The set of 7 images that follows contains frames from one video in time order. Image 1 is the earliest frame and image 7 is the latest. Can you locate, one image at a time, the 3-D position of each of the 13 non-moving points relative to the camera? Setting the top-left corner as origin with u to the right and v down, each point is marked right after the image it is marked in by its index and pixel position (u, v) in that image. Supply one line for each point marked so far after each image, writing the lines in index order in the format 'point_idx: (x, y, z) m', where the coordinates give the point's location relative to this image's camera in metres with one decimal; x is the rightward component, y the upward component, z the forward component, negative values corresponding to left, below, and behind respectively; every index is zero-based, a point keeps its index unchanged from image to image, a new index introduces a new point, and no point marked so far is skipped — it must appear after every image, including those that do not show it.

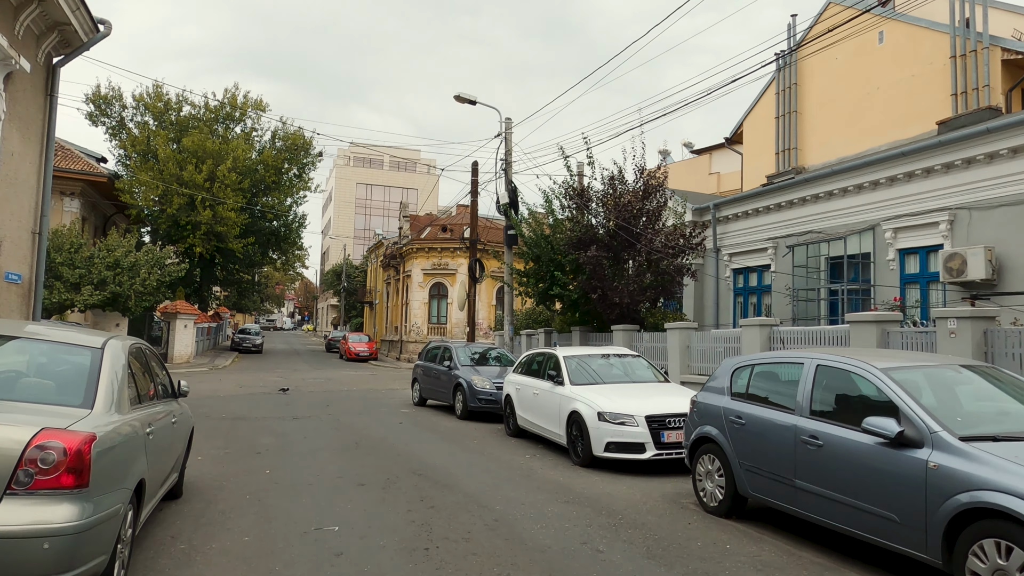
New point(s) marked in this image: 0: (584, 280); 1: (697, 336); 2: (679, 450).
0: (+1.6, +0.2, +15.8) m
1: (+3.5, -0.9, +13.0) m
2: (+2.1, -2.1, +8.8) m
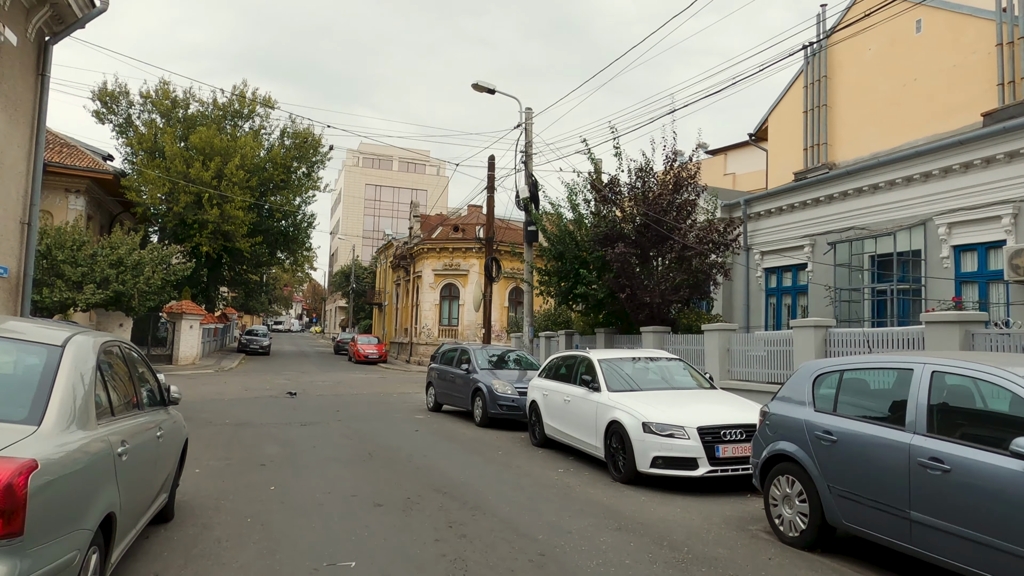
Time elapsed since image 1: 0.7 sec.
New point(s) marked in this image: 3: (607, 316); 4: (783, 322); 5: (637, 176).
0: (+2.1, +0.2, +14.8) m
1: (+3.9, -0.9, +12.0) m
2: (+2.5, -2.0, +7.8) m
3: (+2.2, -0.6, +16.4) m
4: (+6.9, -0.9, +17.7) m
5: (+2.8, +2.5, +15.3) m
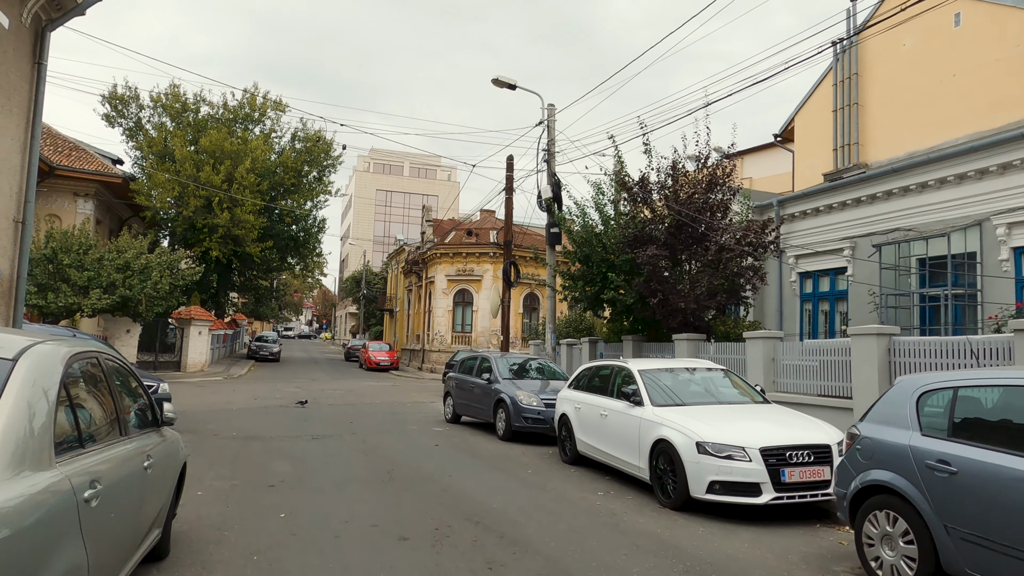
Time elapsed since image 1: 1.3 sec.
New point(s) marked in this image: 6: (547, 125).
0: (+2.6, +0.1, +13.9) m
1: (+4.4, -0.9, +11.1) m
2: (+2.9, -2.0, +6.9) m
3: (+2.7, -0.8, +15.5) m
4: (+7.4, -1.0, +16.7) m
5: (+3.3, +2.4, +14.5) m
6: (+0.8, +3.9, +16.7) m
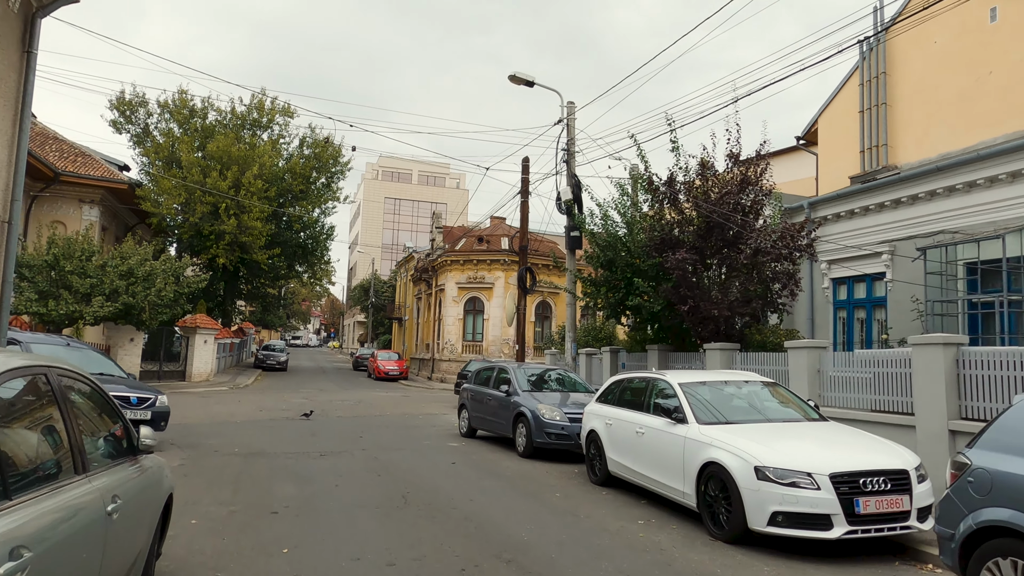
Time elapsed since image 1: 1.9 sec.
0: (+3.0, 0.0, +13.1) m
1: (+4.7, -1.0, +10.2) m
2: (+3.2, -2.1, +6.0) m
3: (+3.1, -0.9, +14.6) m
4: (+7.8, -1.2, +15.8) m
5: (+3.6, +2.3, +13.6) m
6: (+1.2, +3.7, +15.9) m
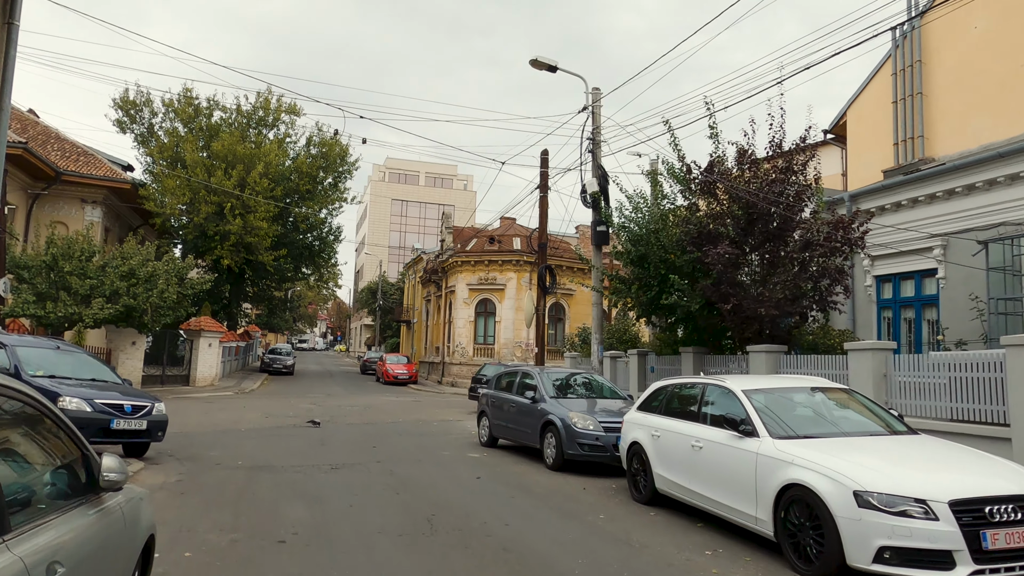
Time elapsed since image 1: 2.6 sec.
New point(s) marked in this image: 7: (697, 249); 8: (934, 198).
0: (+3.4, +0.1, +12.0) m
1: (+5.1, -1.0, +9.2) m
2: (+3.6, -2.0, +5.0) m
3: (+3.6, -0.9, +13.6) m
4: (+8.3, -1.1, +14.8) m
5: (+4.1, +2.3, +12.6) m
6: (+1.7, +3.8, +14.9) m
7: (+3.3, +0.7, +12.3) m
8: (+8.4, +1.8, +13.8) m
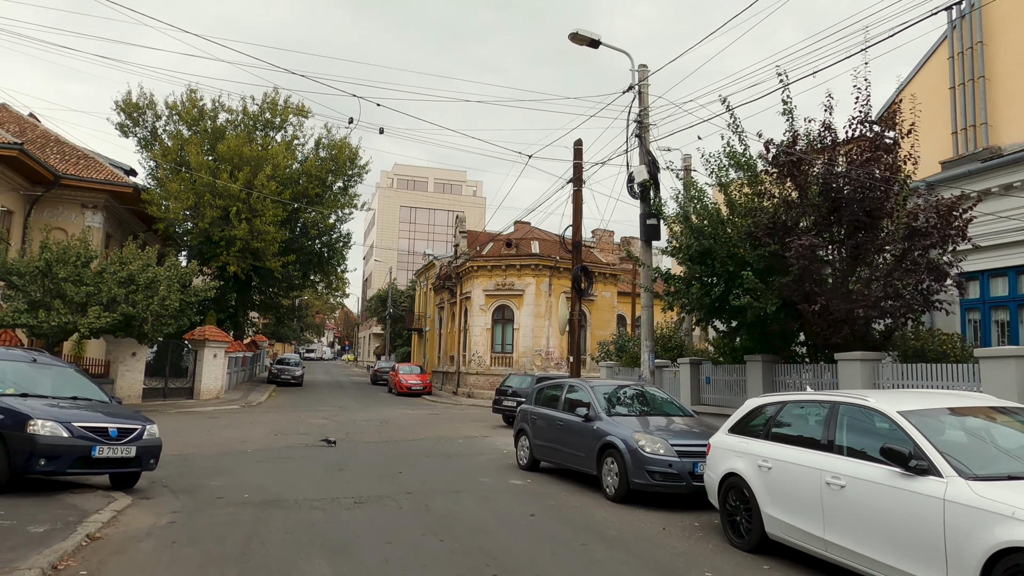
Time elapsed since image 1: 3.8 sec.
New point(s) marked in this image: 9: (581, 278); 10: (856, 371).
0: (+4.1, +0.1, +10.4) m
1: (+5.8, -0.9, +7.5) m
2: (+4.3, -1.9, +3.3) m
3: (+4.3, -0.8, +11.9) m
4: (+9.0, -1.1, +13.0) m
5: (+4.8, +2.3, +11.0) m
6: (+2.4, +3.7, +13.3) m
7: (+4.0, +0.7, +10.6) m
8: (+9.1, +1.8, +12.1) m
9: (+1.7, +0.3, +17.0) m
10: (+4.9, -1.2, +9.8) m
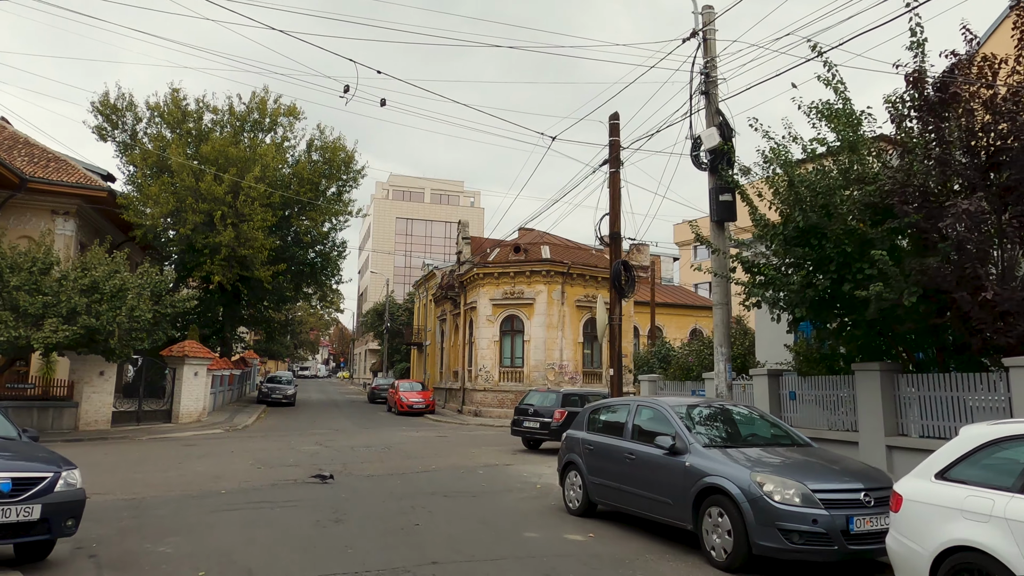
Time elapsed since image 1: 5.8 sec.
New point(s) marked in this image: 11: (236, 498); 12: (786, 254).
0: (+4.7, +0.3, +7.8) m
1: (+6.5, -0.6, +4.9) m
2: (+4.9, -1.5, +0.6) m
3: (+4.9, -0.7, +9.3) m
4: (+9.6, -0.9, +10.4) m
5: (+5.4, +2.5, +8.4) m
6: (+3.0, +3.8, +10.7) m
7: (+4.6, +0.9, +8.0) m
8: (+9.7, +2.0, +9.6) m
9: (+2.2, +0.3, +14.4) m
10: (+5.5, -1.0, +7.1) m
11: (-4.0, -3.1, +10.1) m
12: (+3.6, +0.5, +9.2) m
